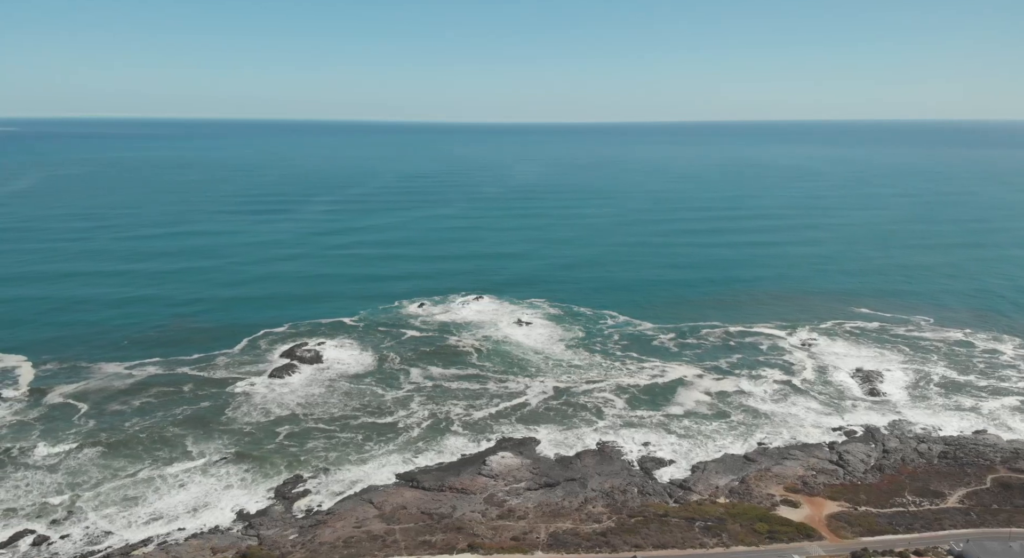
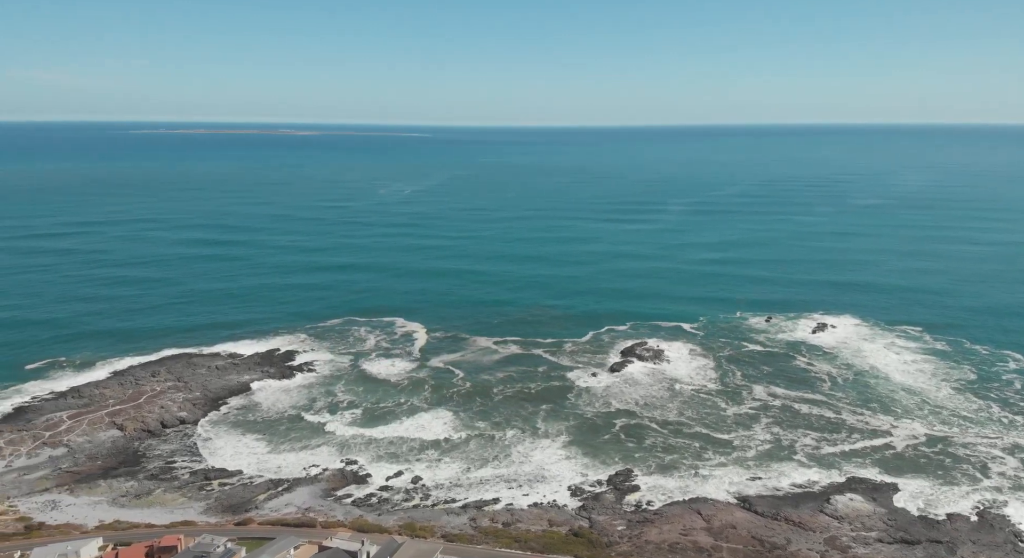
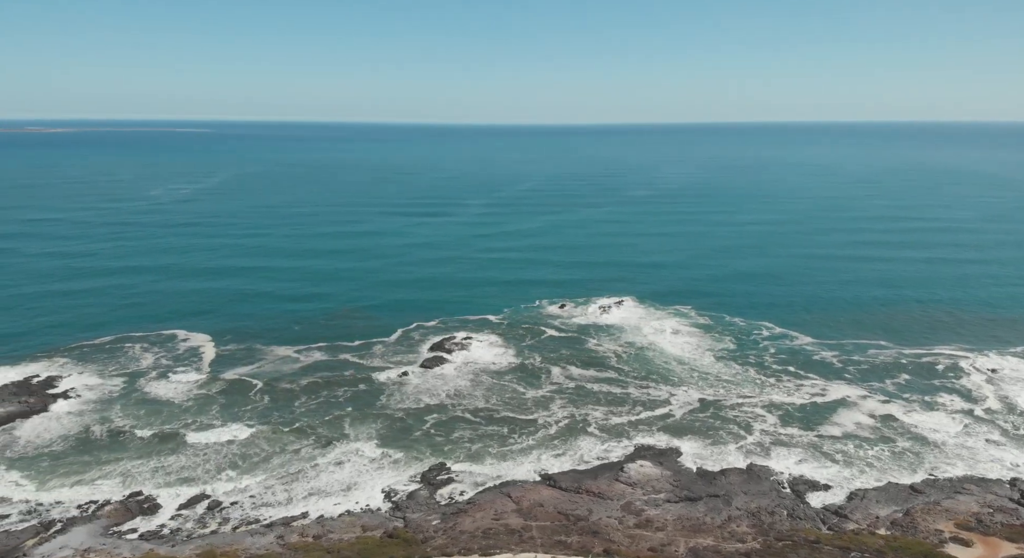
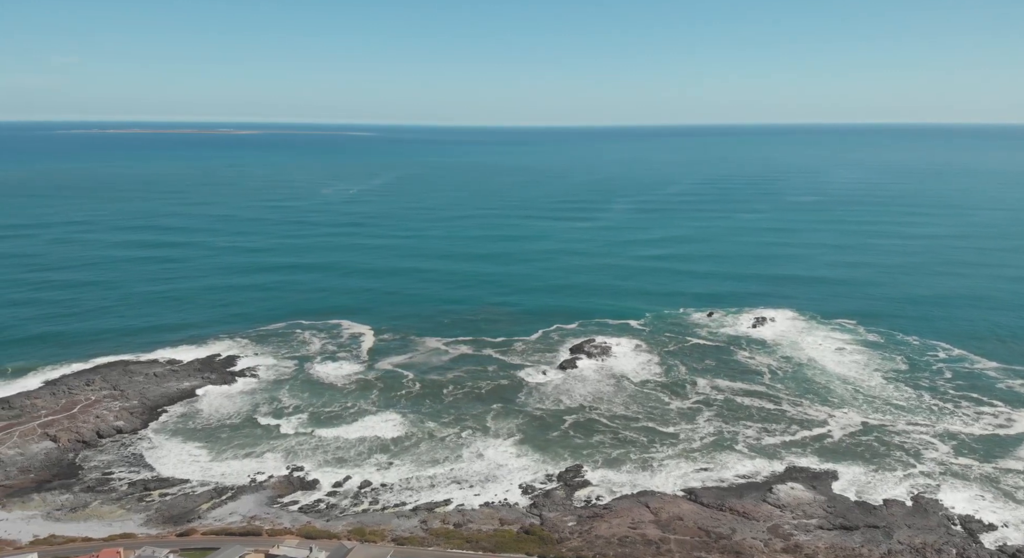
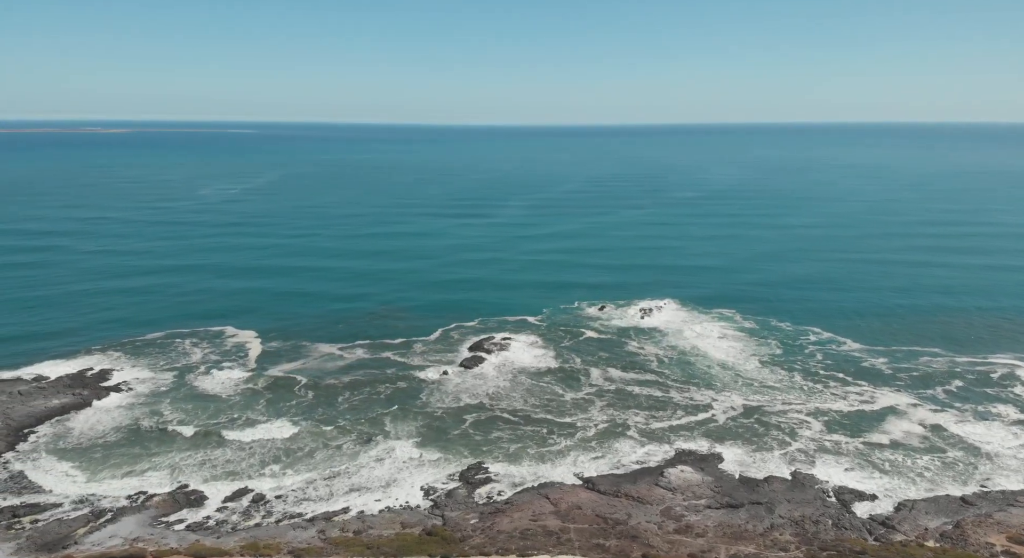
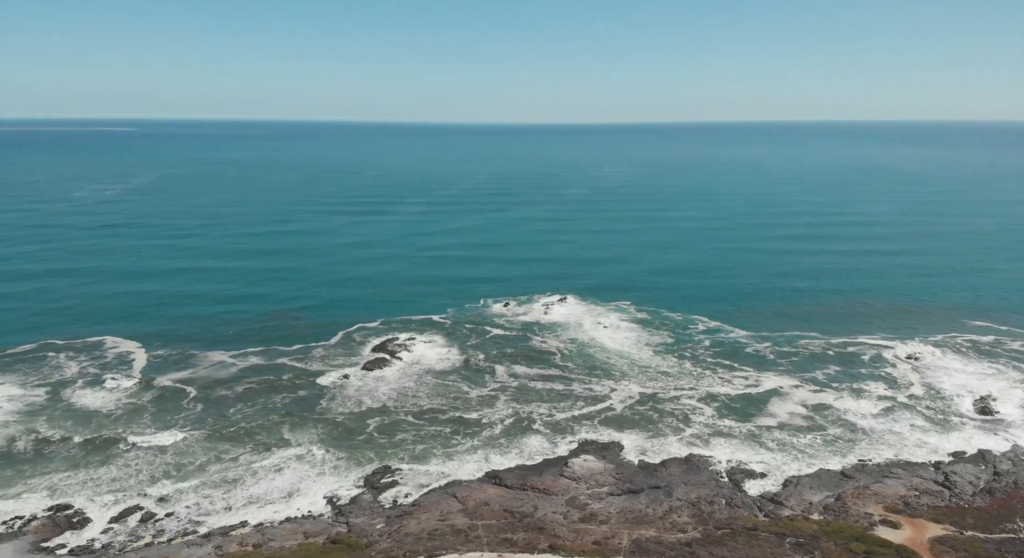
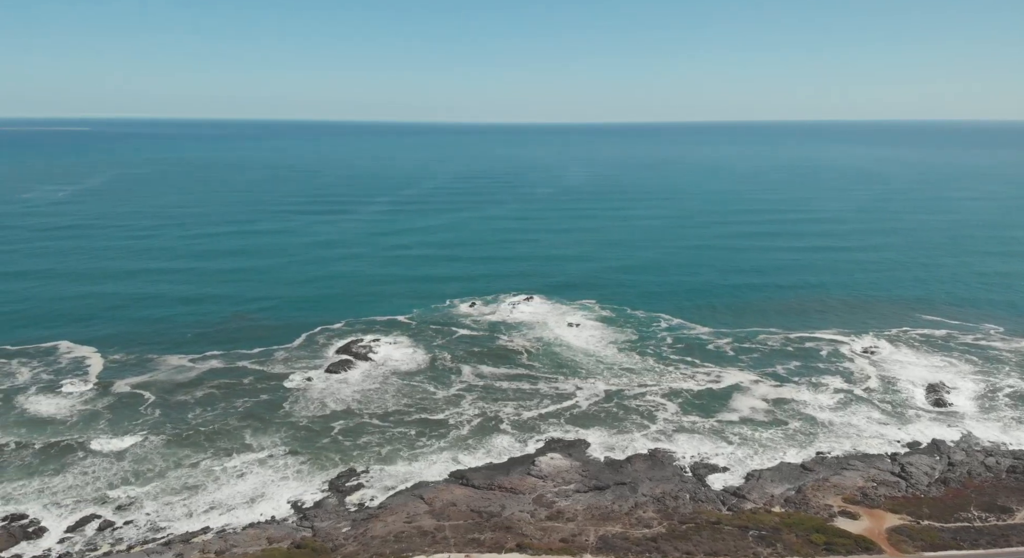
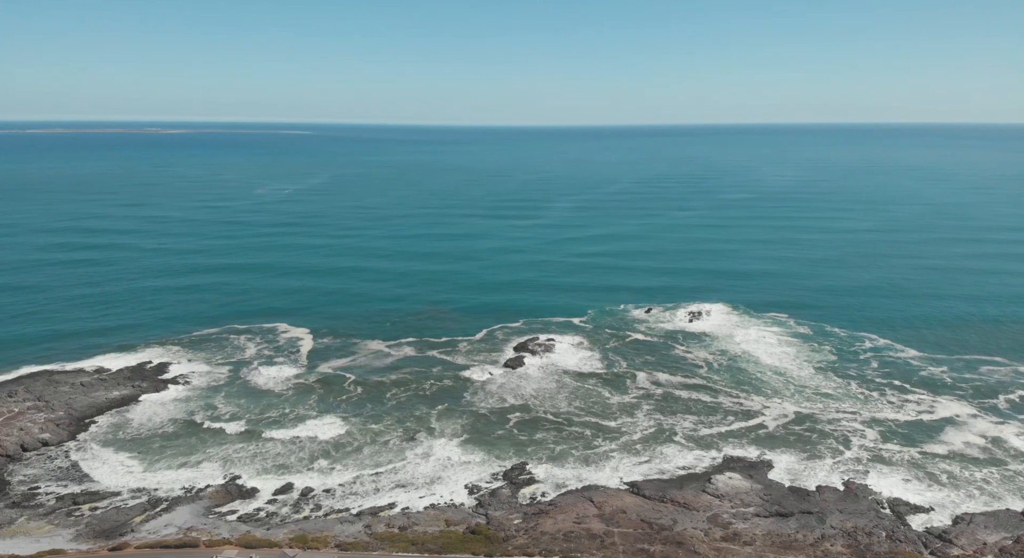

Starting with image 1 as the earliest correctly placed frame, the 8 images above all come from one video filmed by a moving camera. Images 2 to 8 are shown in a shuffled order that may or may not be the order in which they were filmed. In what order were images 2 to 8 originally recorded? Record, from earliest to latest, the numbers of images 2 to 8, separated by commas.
7, 6, 3, 5, 8, 4, 2
